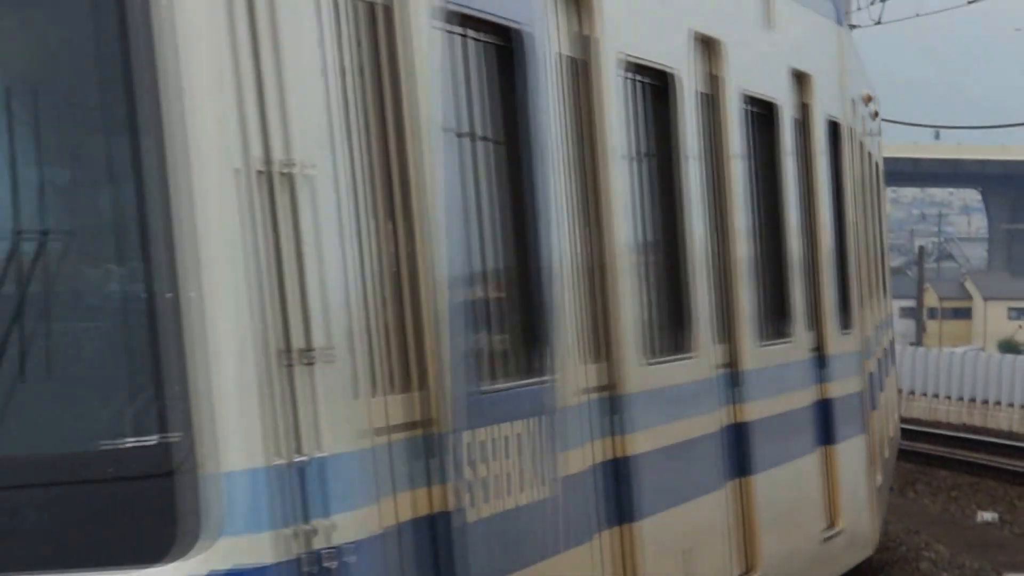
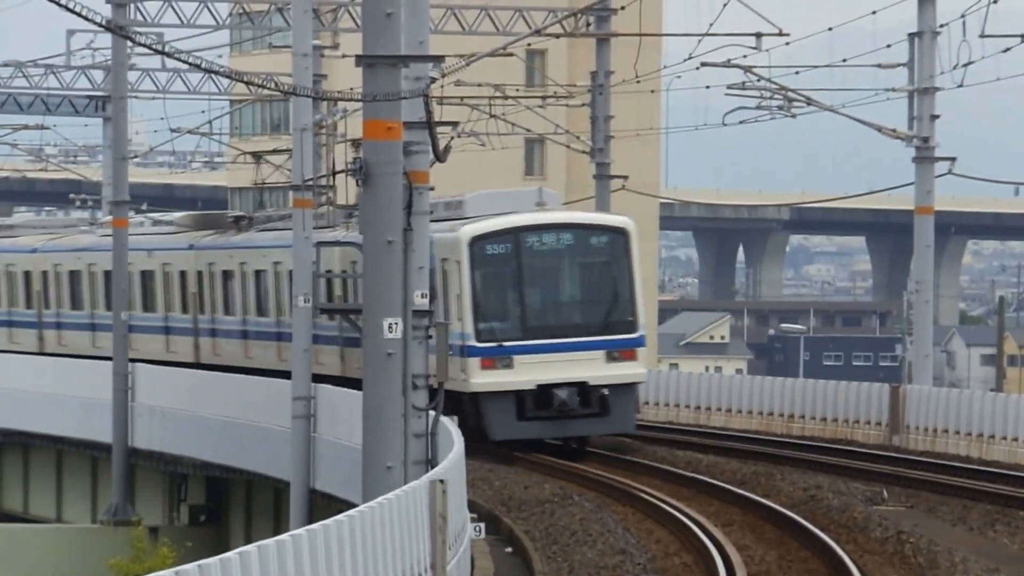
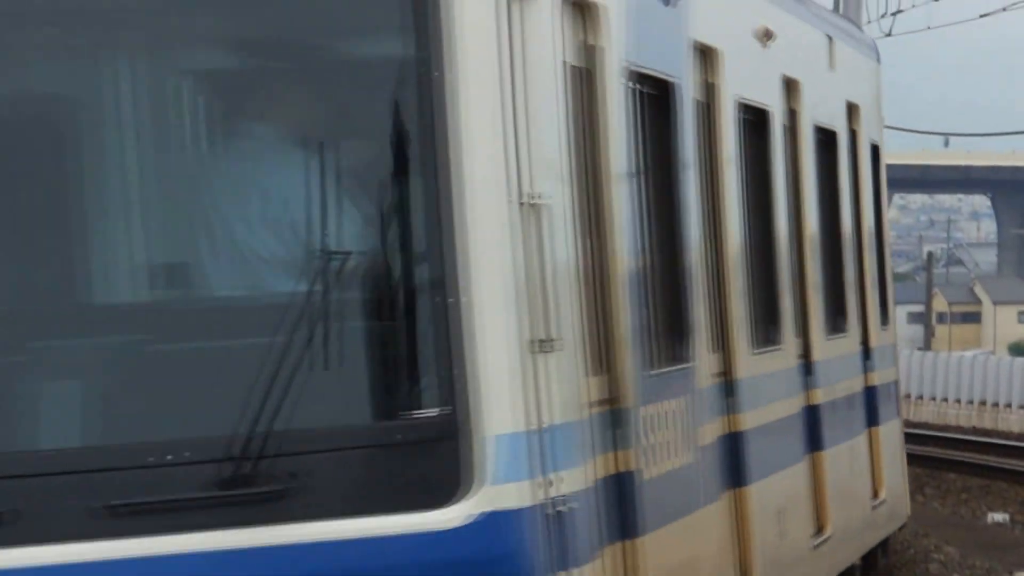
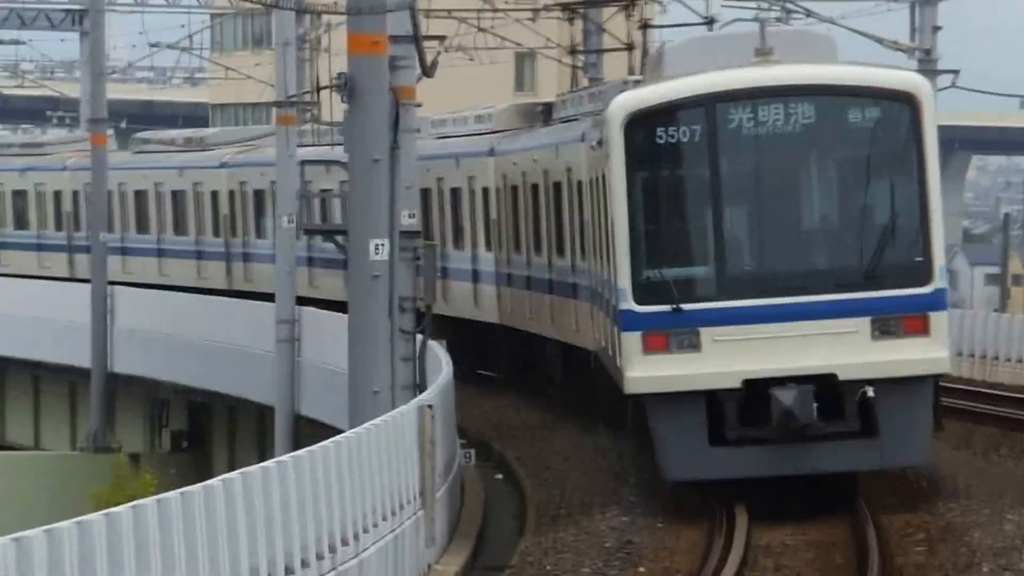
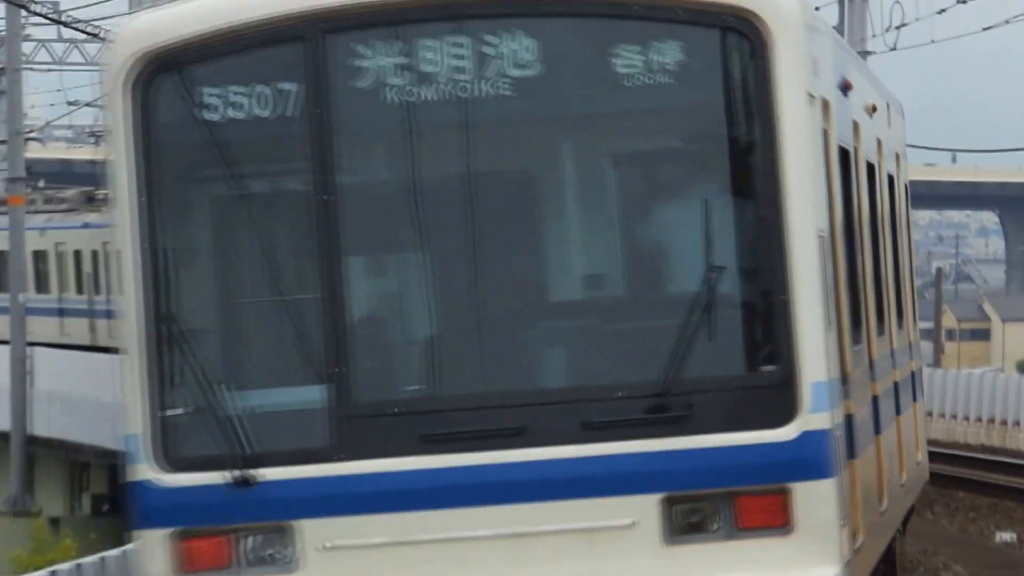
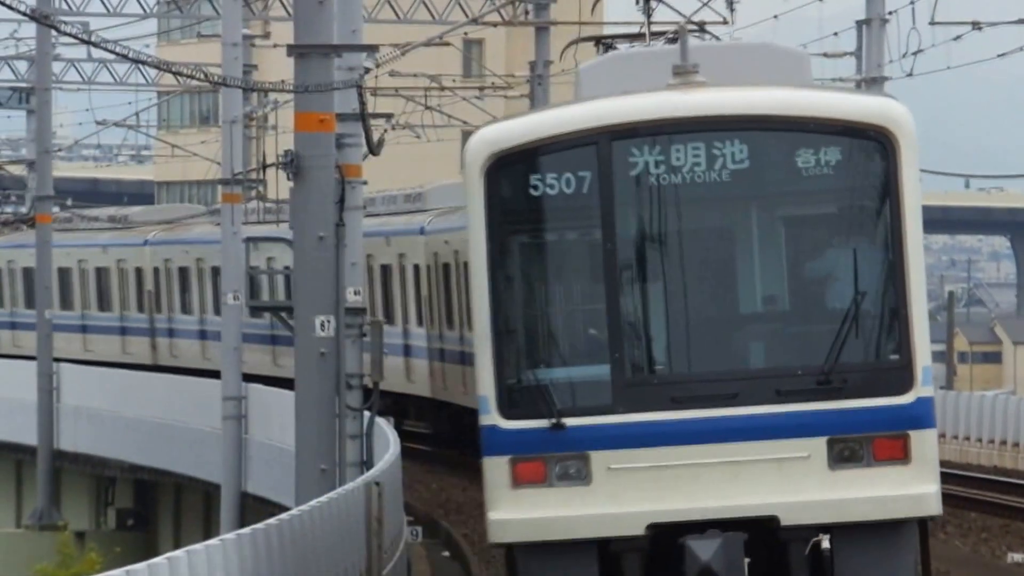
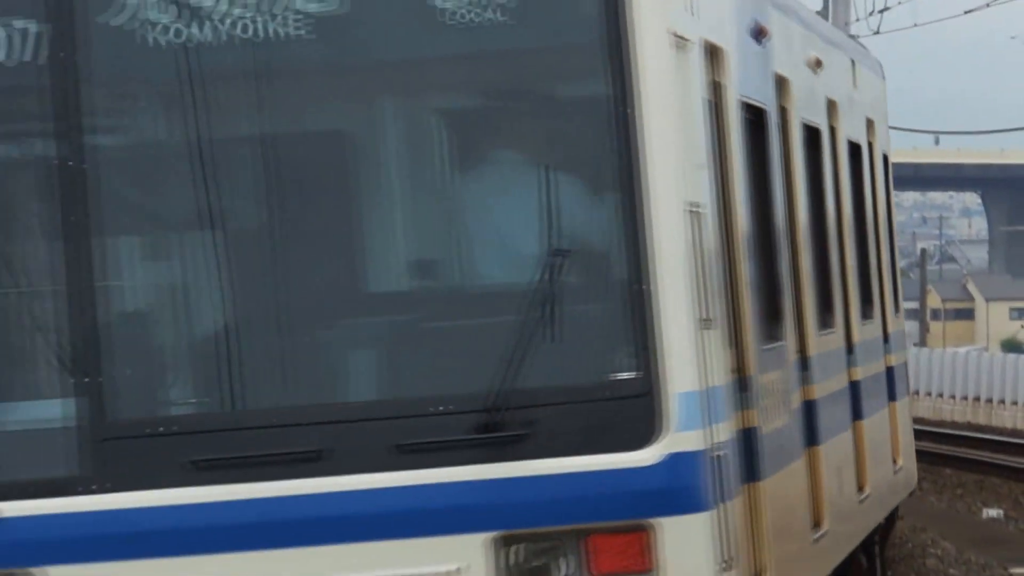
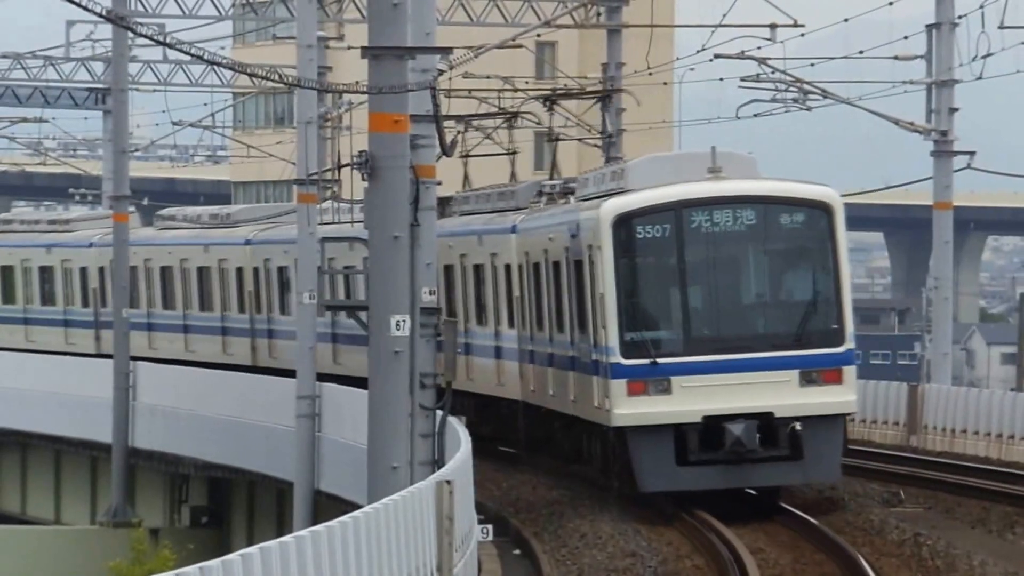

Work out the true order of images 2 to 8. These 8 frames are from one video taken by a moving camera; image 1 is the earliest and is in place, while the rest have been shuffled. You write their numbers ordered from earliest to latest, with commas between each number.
3, 7, 5, 6, 4, 8, 2
